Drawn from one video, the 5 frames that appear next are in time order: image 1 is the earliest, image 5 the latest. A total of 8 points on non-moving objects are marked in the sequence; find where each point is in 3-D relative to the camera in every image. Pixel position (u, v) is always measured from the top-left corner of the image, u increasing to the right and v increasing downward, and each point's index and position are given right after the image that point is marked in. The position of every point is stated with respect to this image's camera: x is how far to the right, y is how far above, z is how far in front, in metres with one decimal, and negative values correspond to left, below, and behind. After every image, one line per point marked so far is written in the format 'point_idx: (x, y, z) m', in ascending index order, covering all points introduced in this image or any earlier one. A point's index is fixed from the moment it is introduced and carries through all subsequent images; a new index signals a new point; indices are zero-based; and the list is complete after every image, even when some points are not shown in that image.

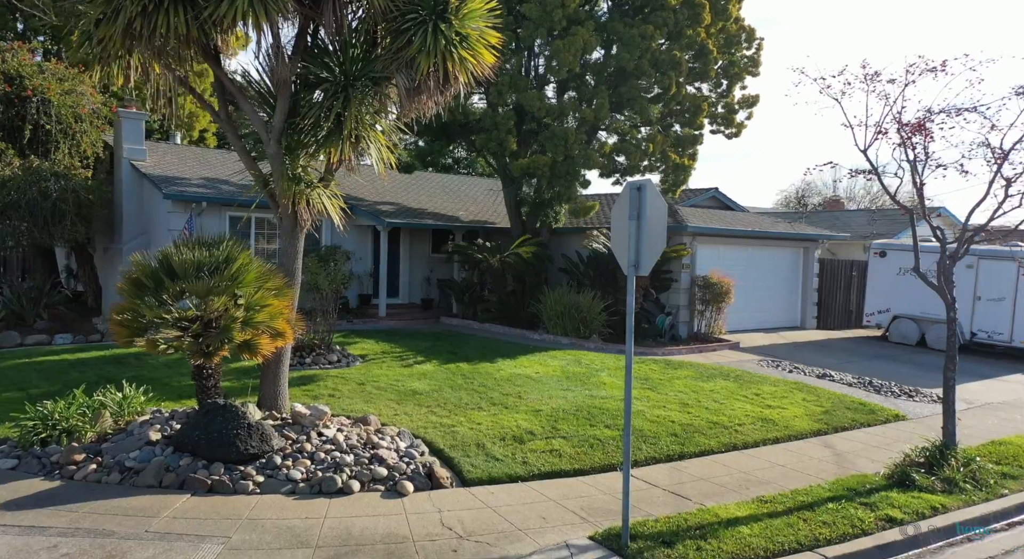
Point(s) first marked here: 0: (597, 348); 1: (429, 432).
0: (+1.5, -1.2, +13.5) m
1: (-0.8, -1.6, +7.7) m
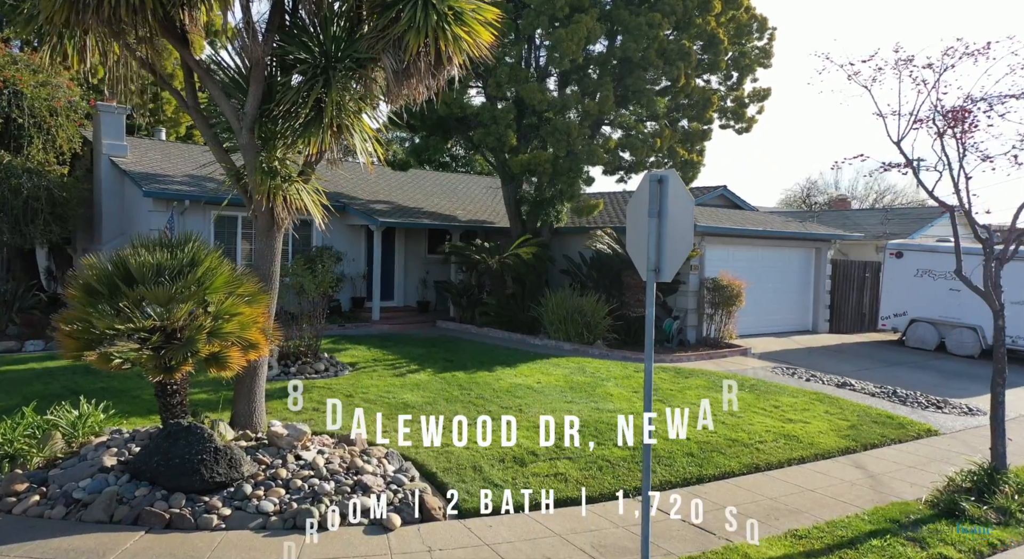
0: (+1.5, -1.3, +12.8) m
1: (-0.8, -1.6, +7.0) m
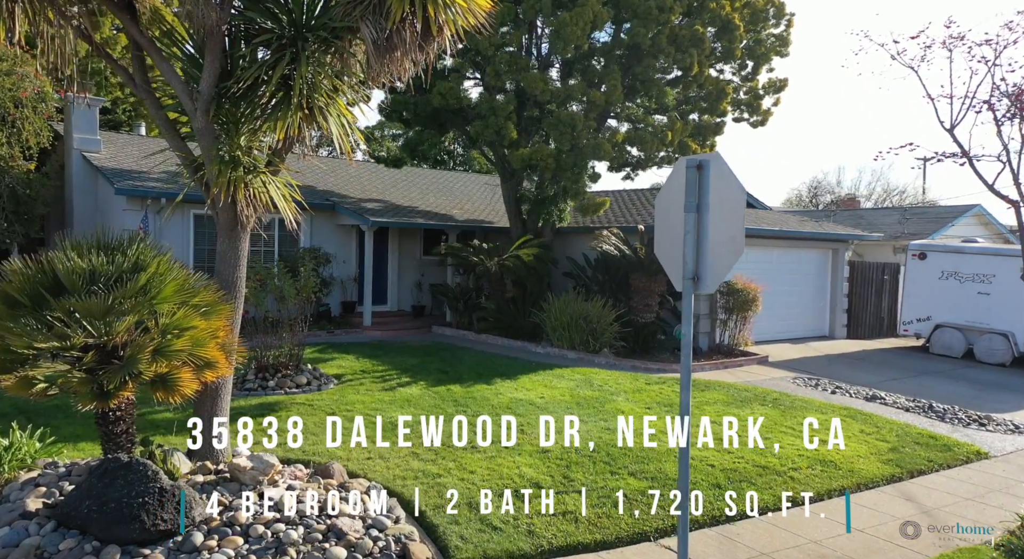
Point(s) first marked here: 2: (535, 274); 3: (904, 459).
0: (+1.5, -1.3, +11.9) m
1: (-0.8, -1.7, +6.1) m
2: (+0.4, +0.1, +13.9) m
3: (+3.9, -1.8, +7.4) m
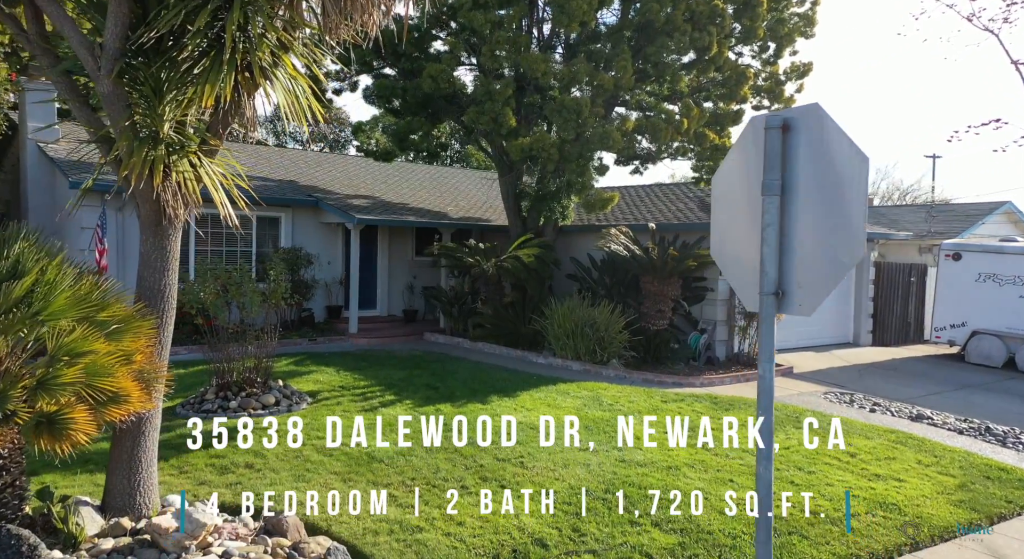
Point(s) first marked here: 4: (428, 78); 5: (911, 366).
0: (+1.5, -1.4, +10.7) m
1: (-0.8, -1.7, +4.9) m
2: (+0.4, 0.0, +12.7) m
3: (+3.8, -1.8, +6.2) m
4: (-1.3, +3.2, +11.9) m
5: (+6.8, -1.5, +12.9) m
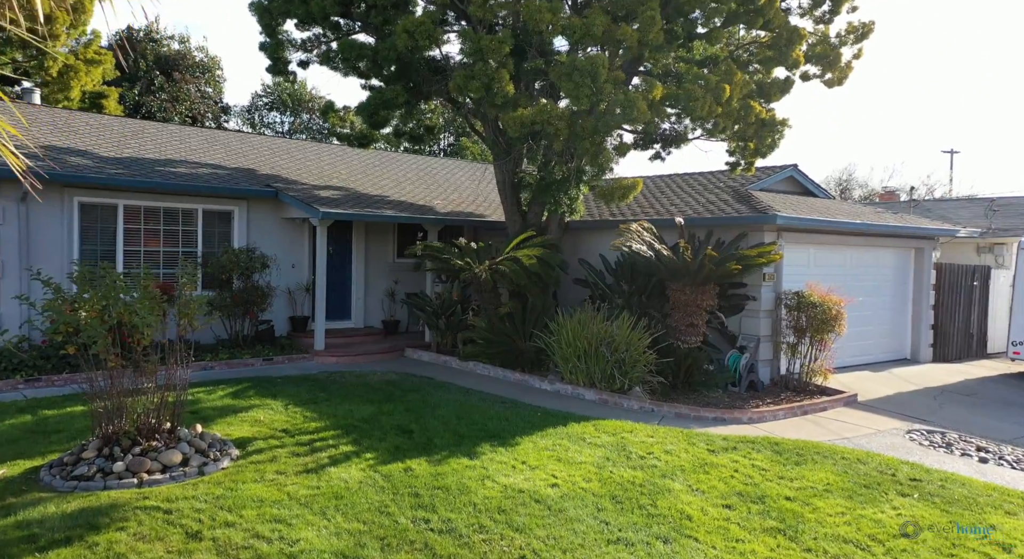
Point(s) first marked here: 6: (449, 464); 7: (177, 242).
0: (+1.5, -1.5, +8.4) m
1: (-0.9, -1.8, +2.6) m
2: (+0.4, 0.0, +10.4) m
3: (+3.8, -1.9, +3.9) m
4: (-1.4, +3.1, +9.6) m
5: (+6.8, -1.6, +10.7) m
6: (-0.5, -1.5, +6.2) m
7: (-4.8, +0.5, +10.7) m
